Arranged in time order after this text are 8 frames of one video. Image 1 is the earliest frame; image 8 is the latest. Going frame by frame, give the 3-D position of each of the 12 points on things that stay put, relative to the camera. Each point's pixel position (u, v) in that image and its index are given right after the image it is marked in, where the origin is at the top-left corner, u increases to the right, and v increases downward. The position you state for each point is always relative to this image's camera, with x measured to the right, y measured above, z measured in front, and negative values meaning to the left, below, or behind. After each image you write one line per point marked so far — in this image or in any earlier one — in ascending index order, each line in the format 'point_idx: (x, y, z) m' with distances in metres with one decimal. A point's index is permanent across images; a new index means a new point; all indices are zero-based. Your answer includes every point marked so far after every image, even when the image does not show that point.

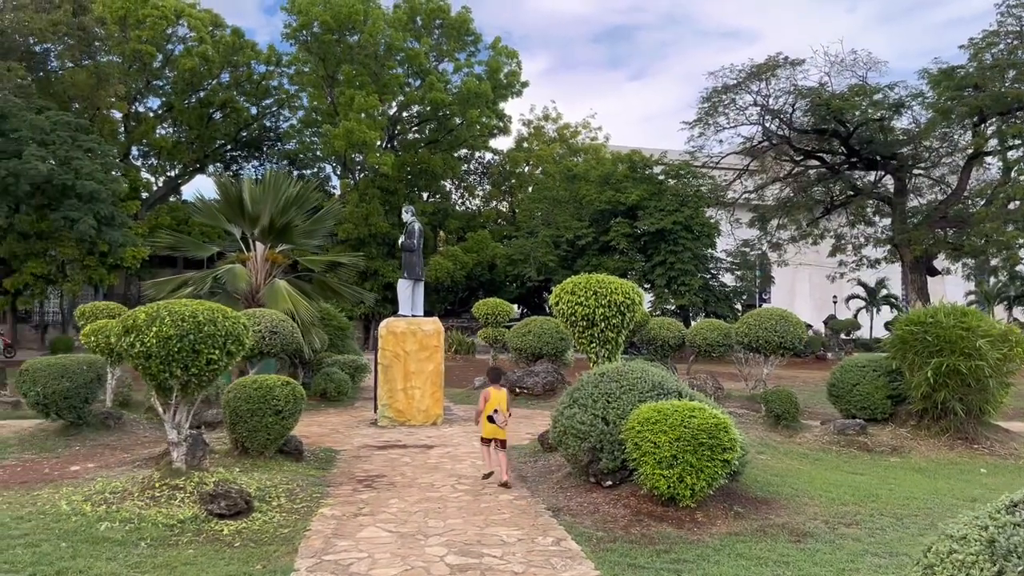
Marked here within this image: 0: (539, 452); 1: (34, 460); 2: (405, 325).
0: (+0.3, -1.5, +8.0) m
1: (-4.0, -1.4, +7.1) m
2: (-1.3, -0.5, +10.4) m
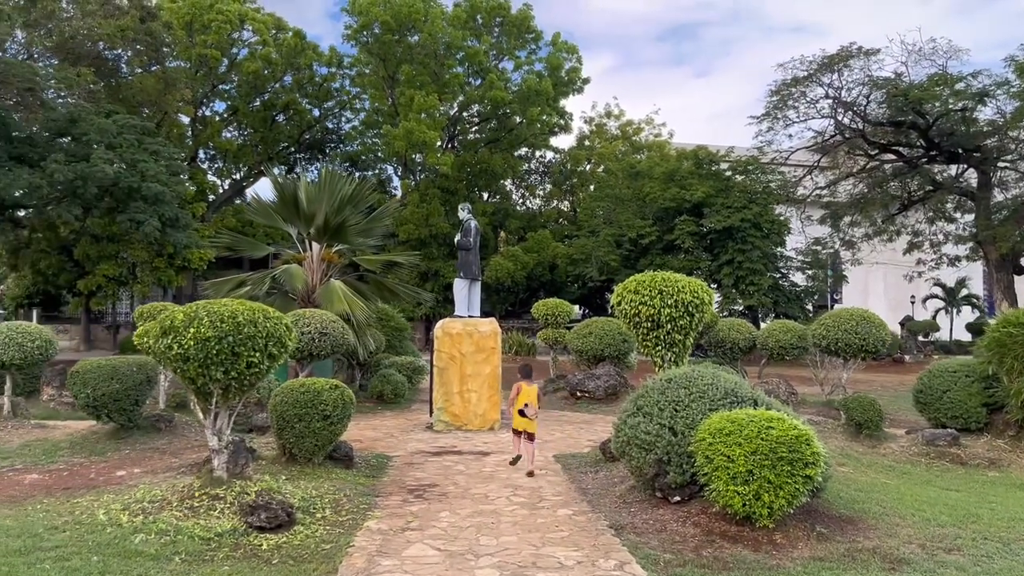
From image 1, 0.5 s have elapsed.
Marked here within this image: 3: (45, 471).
0: (+0.8, -1.5, +7.5) m
1: (-3.5, -1.4, +6.9) m
2: (-0.6, -0.5, +10.1) m
3: (-3.6, -1.4, +6.6) m
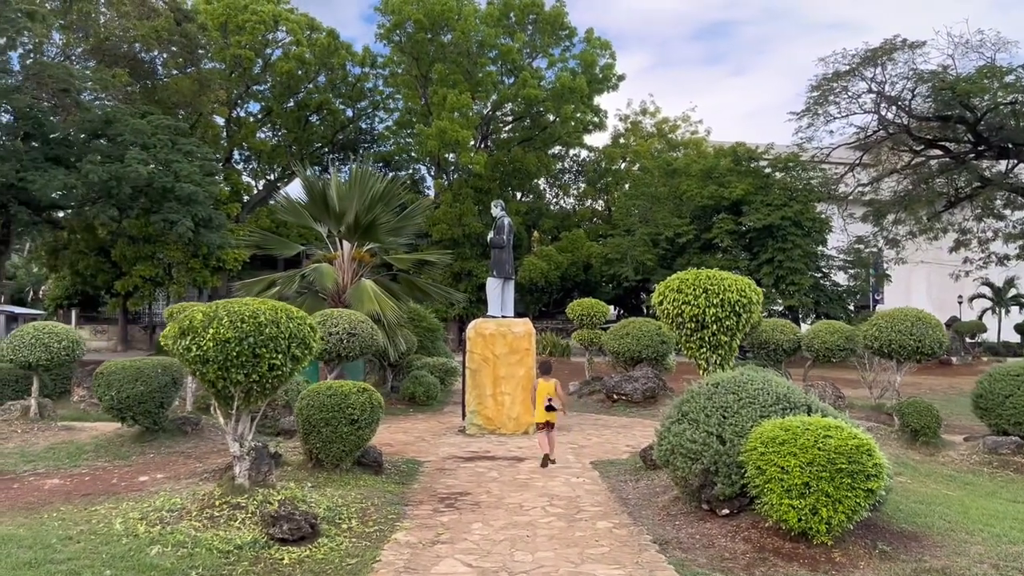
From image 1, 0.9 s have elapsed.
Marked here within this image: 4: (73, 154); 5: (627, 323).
0: (+1.1, -1.5, +7.1) m
1: (-3.2, -1.4, +6.7) m
2: (-0.2, -0.4, +9.8) m
3: (-3.4, -1.4, +6.4) m
4: (-9.6, +2.9, +18.7) m
5: (+1.8, -0.5, +13.0) m
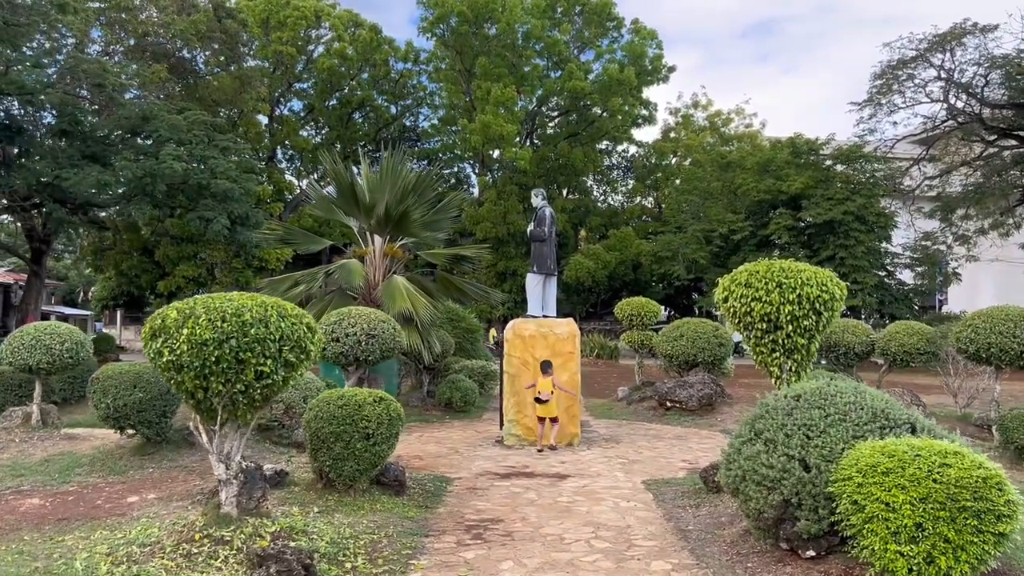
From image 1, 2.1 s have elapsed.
0: (+1.4, -1.5, +6.2) m
1: (-2.9, -1.4, +6.0) m
2: (+0.2, -0.4, +8.9) m
3: (-3.1, -1.4, +5.7) m
4: (-8.7, +2.9, +18.3) m
5: (+2.4, -0.5, +12.0) m
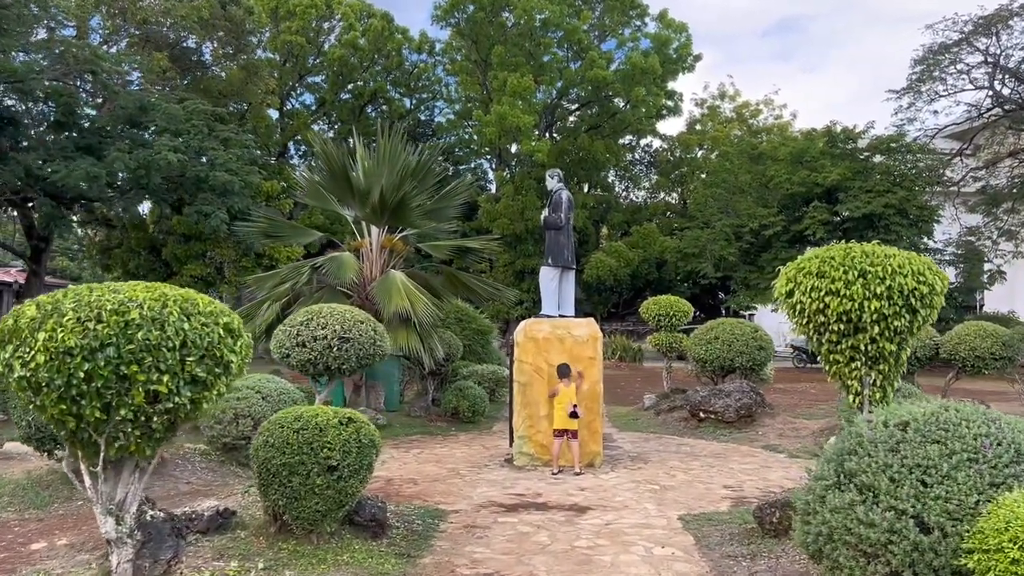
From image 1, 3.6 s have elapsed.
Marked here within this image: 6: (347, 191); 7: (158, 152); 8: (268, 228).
0: (+1.4, -1.4, +4.9) m
1: (-2.9, -1.3, +4.9) m
2: (+0.3, -0.4, +7.7) m
3: (-3.1, -1.3, +4.6) m
4: (-8.3, +3.0, +17.3) m
5: (+2.6, -0.5, +10.8) m
6: (-1.8, +1.1, +9.4) m
7: (-7.0, +2.7, +16.8) m
8: (-2.7, +0.7, +9.3) m
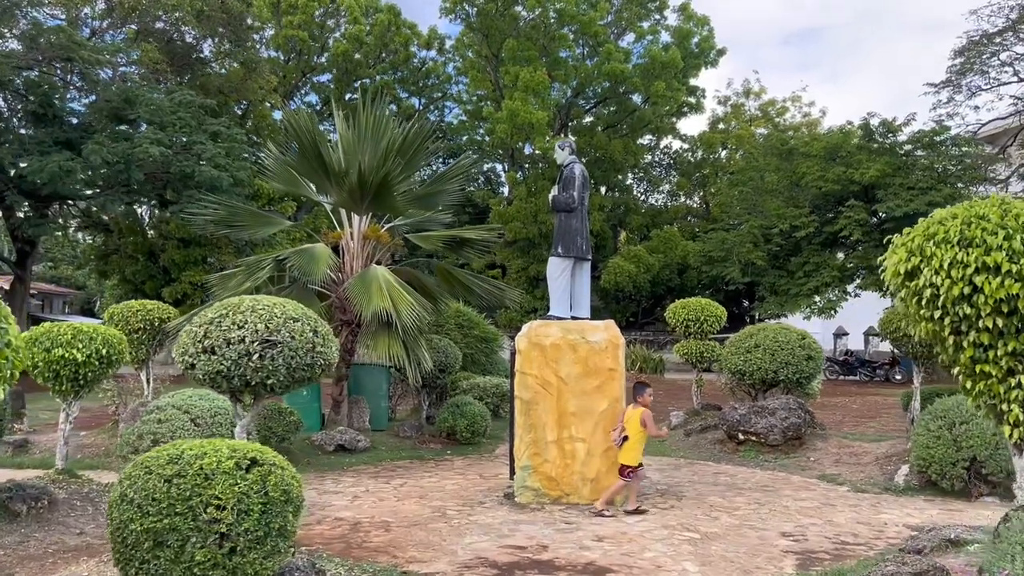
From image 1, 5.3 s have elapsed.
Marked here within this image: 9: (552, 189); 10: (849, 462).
0: (+1.4, -1.4, +3.4) m
1: (-3.0, -1.3, +3.5) m
2: (+0.3, -0.3, +6.2) m
3: (-3.1, -1.3, +3.2) m
4: (-8.1, +2.9, +16.1) m
5: (+2.7, -0.5, +9.3) m
6: (-1.8, +1.1, +8.0) m
7: (-6.8, +2.6, +15.5) m
8: (-2.6, +0.7, +7.9) m
9: (+0.3, +0.8, +6.7) m
10: (+3.1, -1.6, +7.8) m
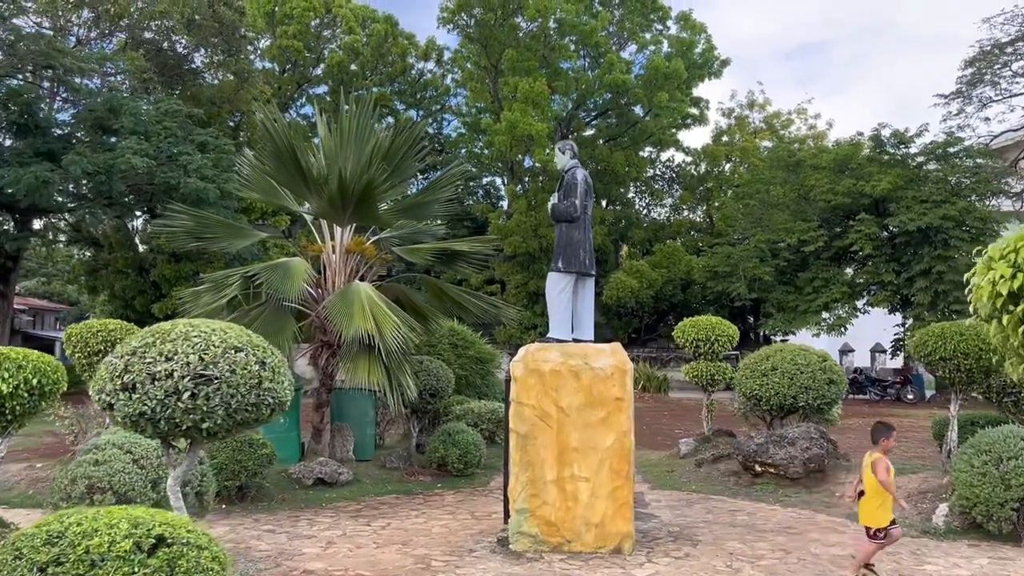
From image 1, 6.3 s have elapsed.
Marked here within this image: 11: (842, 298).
0: (+1.3, -1.4, +2.7) m
1: (-3.0, -1.4, +2.8) m
2: (+0.3, -0.5, +5.5) m
3: (-3.2, -1.3, +2.5) m
4: (-8.2, +2.6, +15.5) m
5: (+2.6, -0.6, +8.6) m
6: (-1.8, +0.9, +7.3) m
7: (-6.8, +2.3, +14.9) m
8: (-2.7, +0.5, +7.2) m
9: (+0.3, +0.6, +6.0) m
10: (+3.1, -1.8, +7.1) m
11: (+7.5, -0.2, +19.3) m
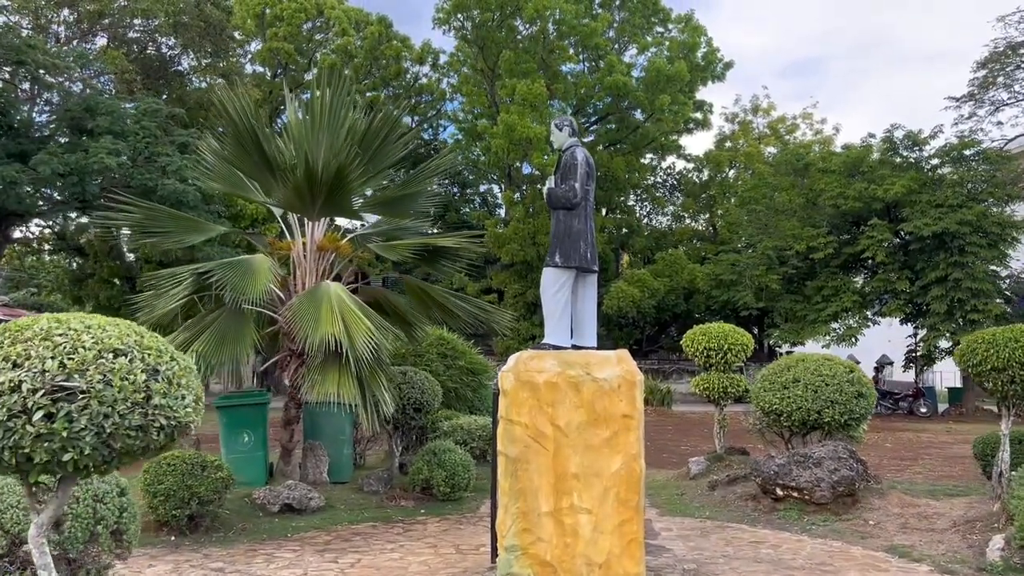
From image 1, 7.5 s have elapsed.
0: (+1.3, -1.4, +1.9) m
1: (-3.1, -1.3, +1.9) m
2: (+0.2, -0.4, +4.7) m
3: (-3.2, -1.3, +1.6) m
4: (-8.2, +2.4, +14.7) m
5: (+2.6, -0.7, +7.7) m
6: (-1.9, +0.9, +6.5) m
7: (-6.9, +2.2, +14.1) m
8: (-2.7, +0.5, +6.4) m
9: (+0.2, +0.7, +5.2) m
10: (+3.0, -1.8, +6.2) m
11: (+7.5, -0.4, +18.5) m
